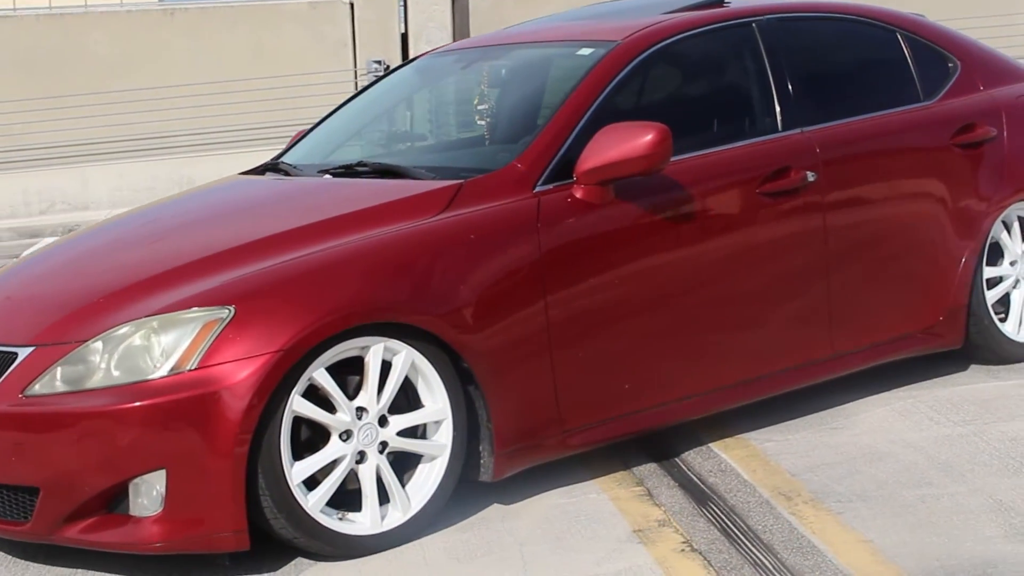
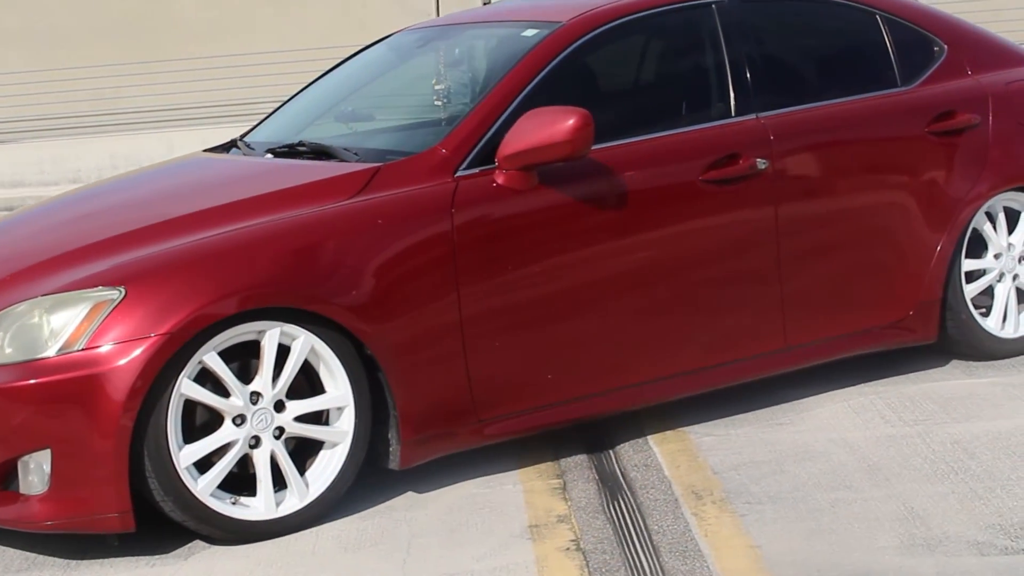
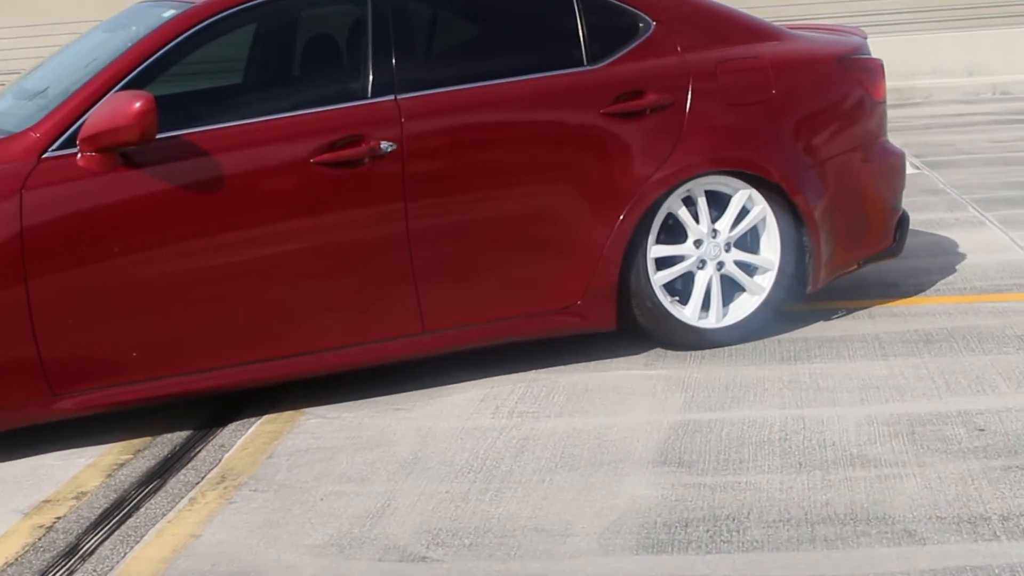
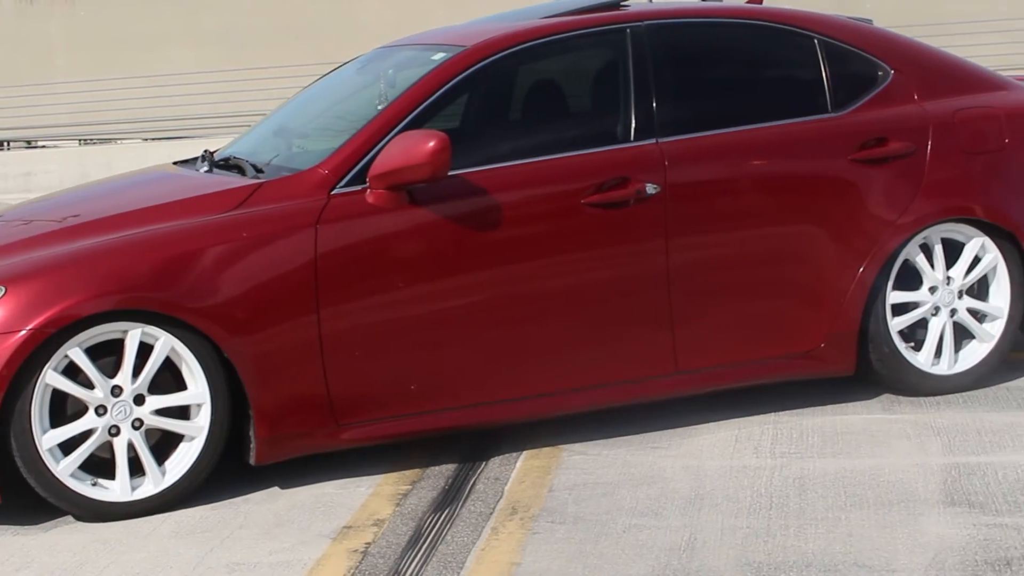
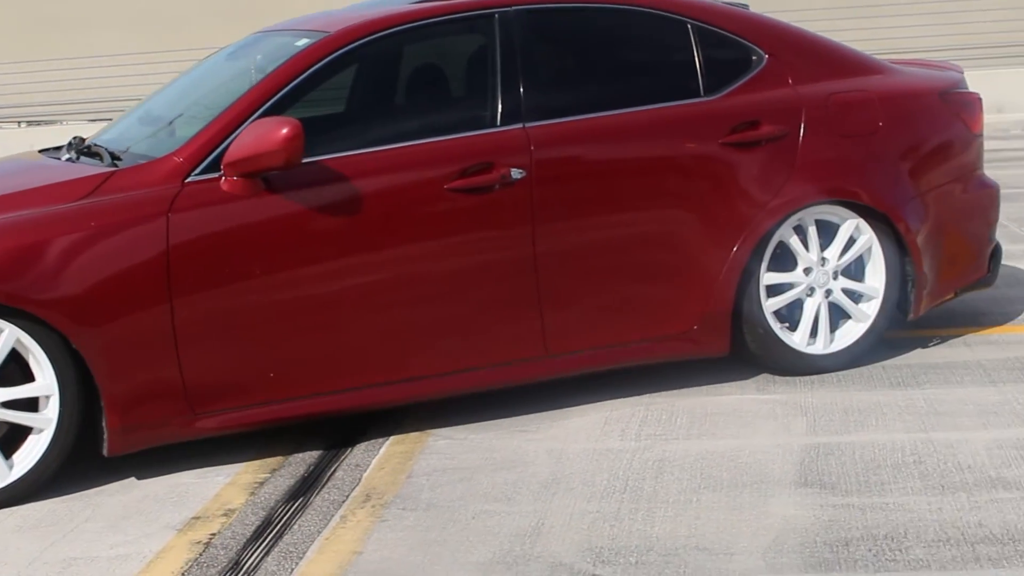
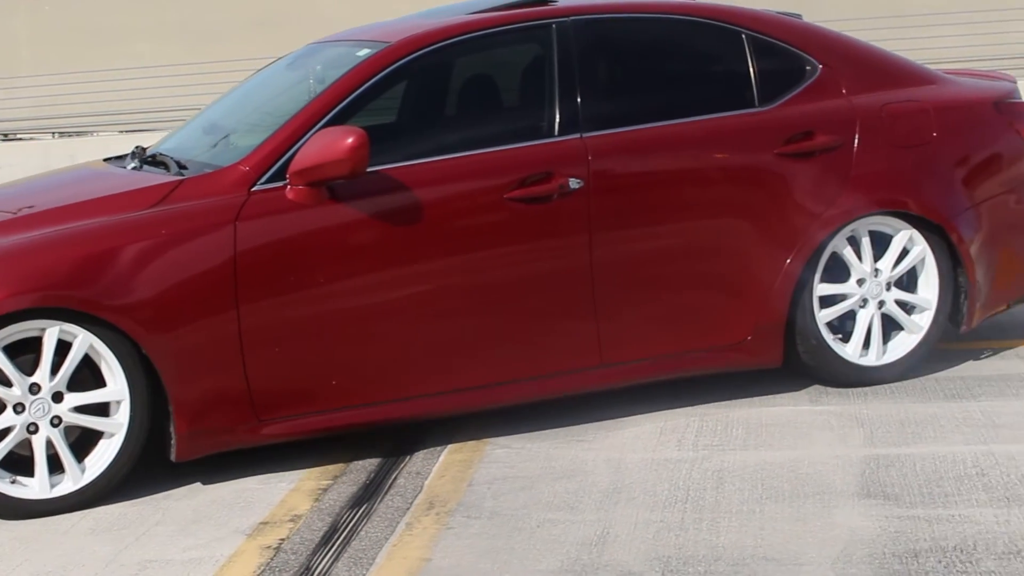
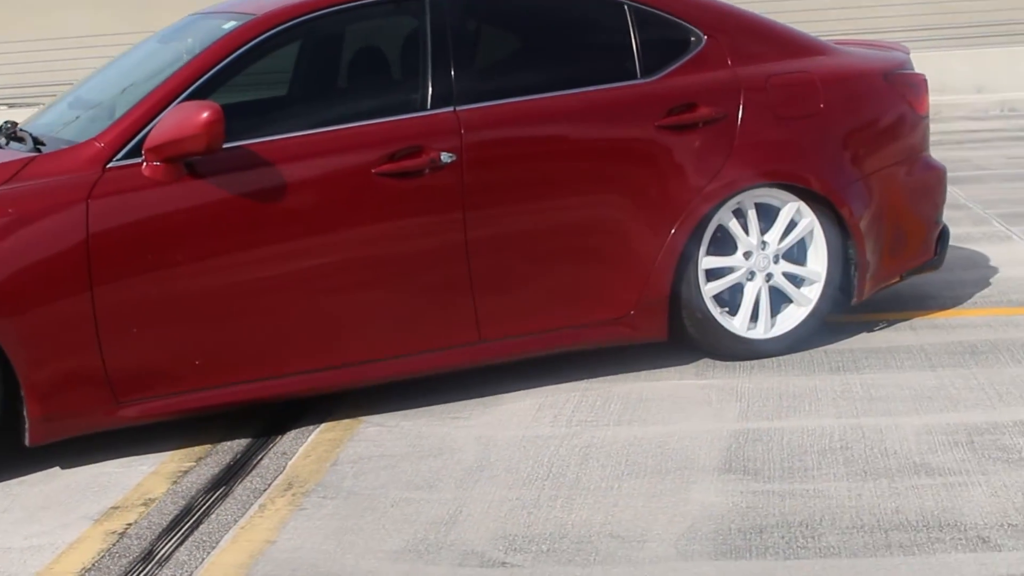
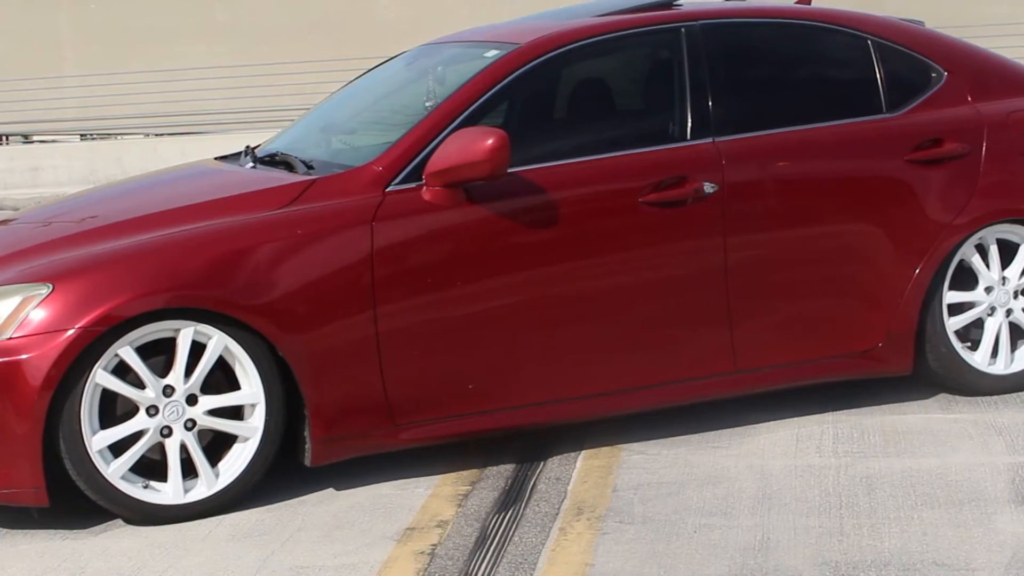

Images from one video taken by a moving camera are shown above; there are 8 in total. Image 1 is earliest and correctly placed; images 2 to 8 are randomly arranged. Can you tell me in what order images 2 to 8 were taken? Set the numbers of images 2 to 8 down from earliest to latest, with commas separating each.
2, 8, 4, 6, 5, 7, 3
